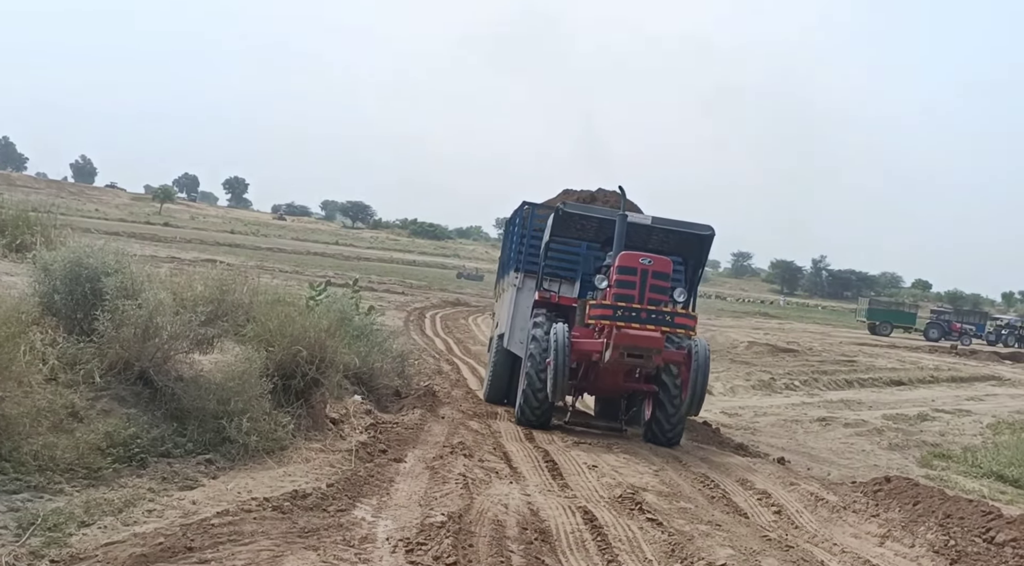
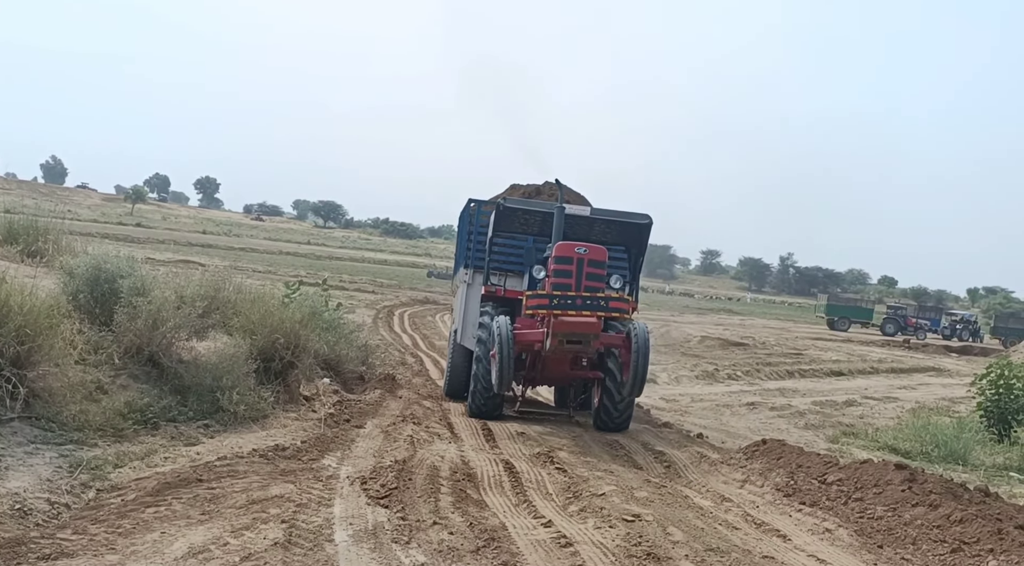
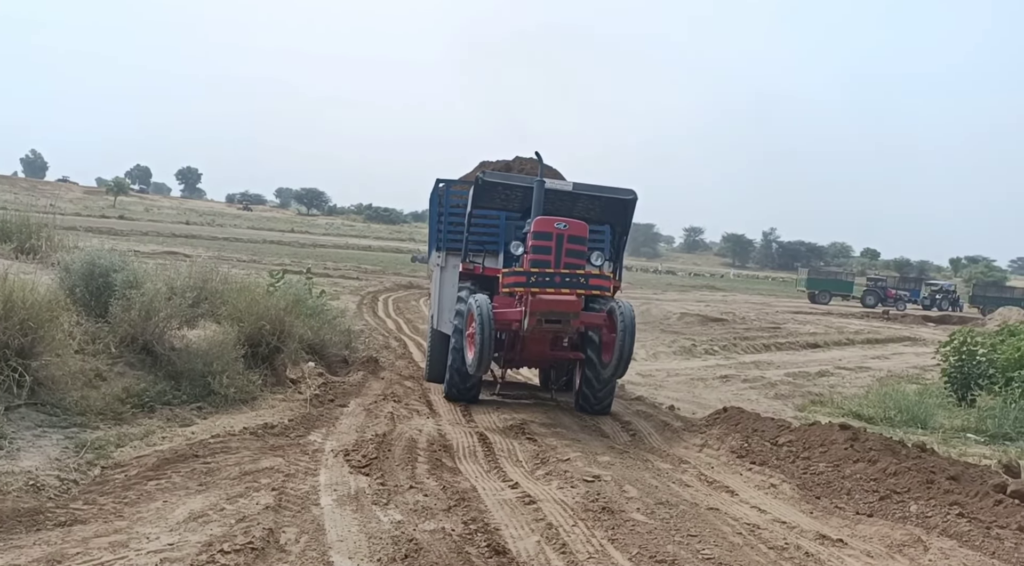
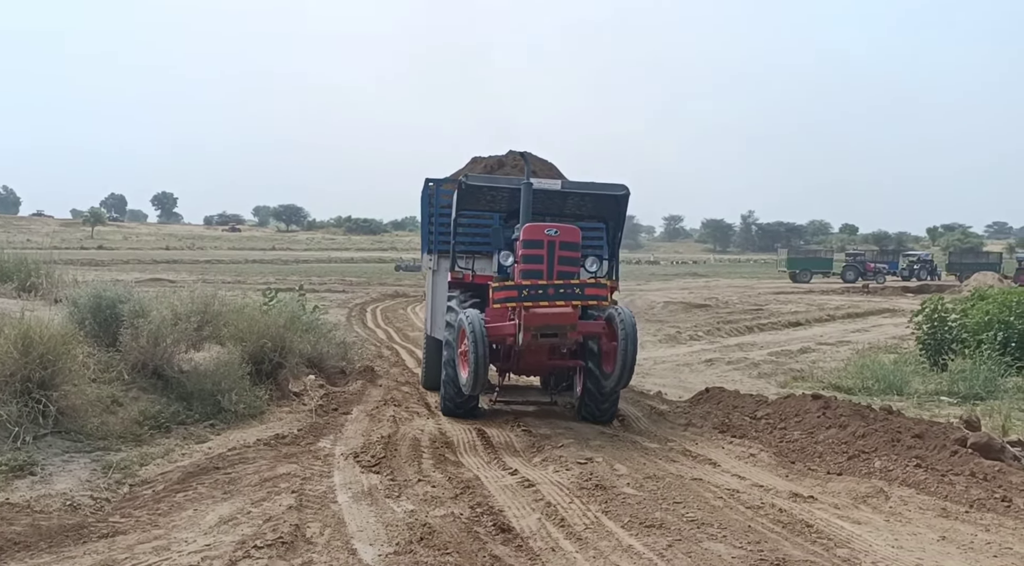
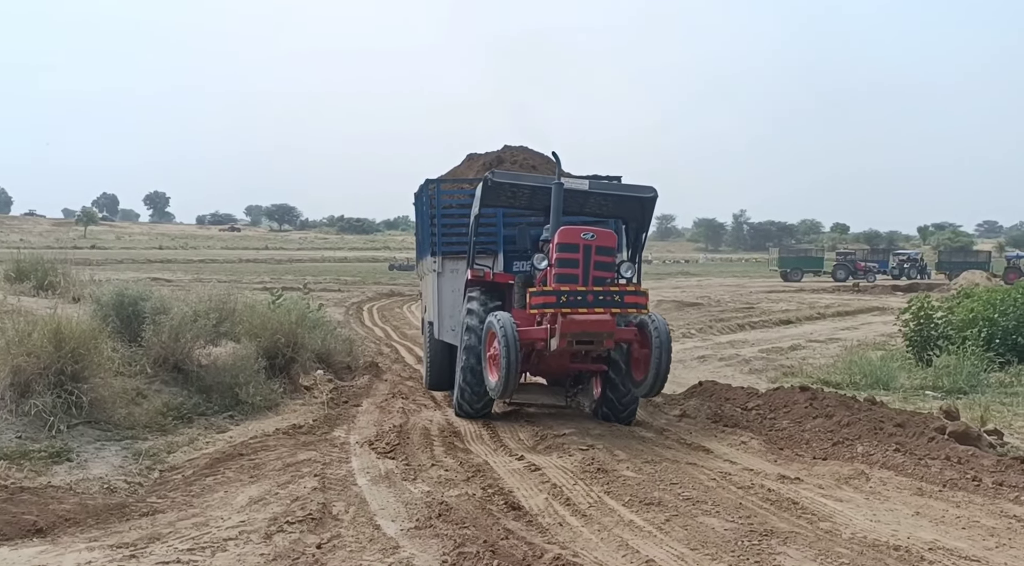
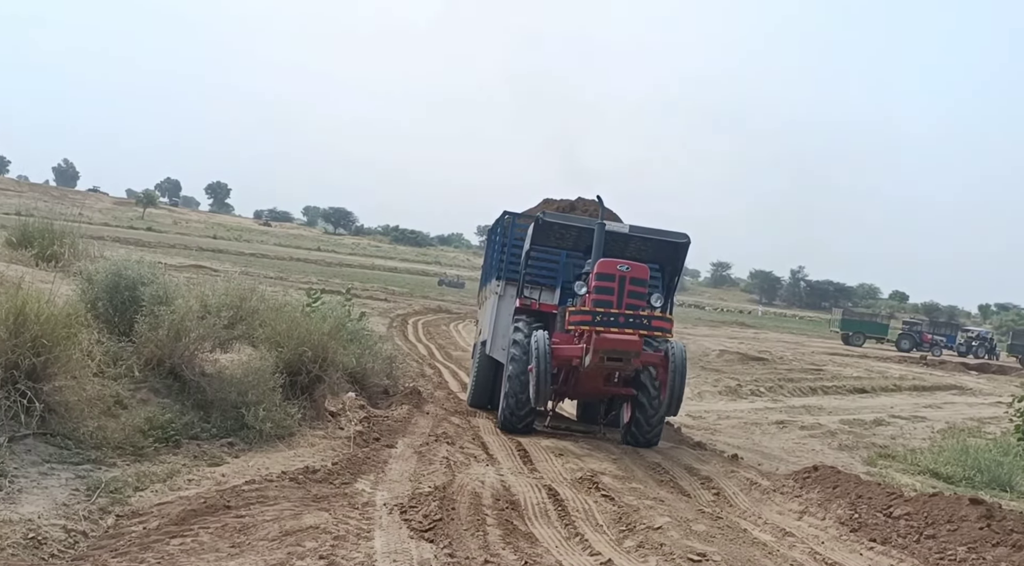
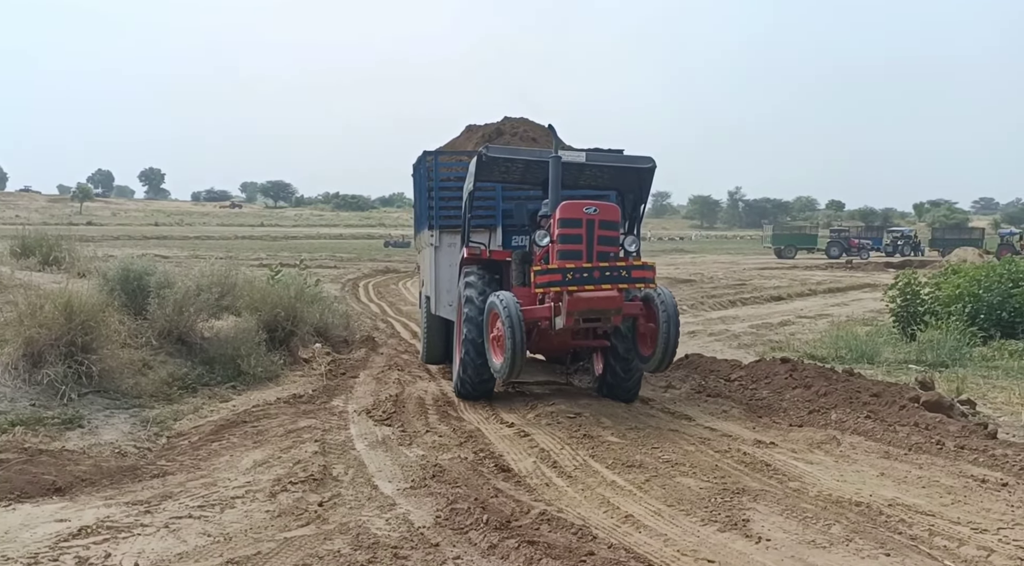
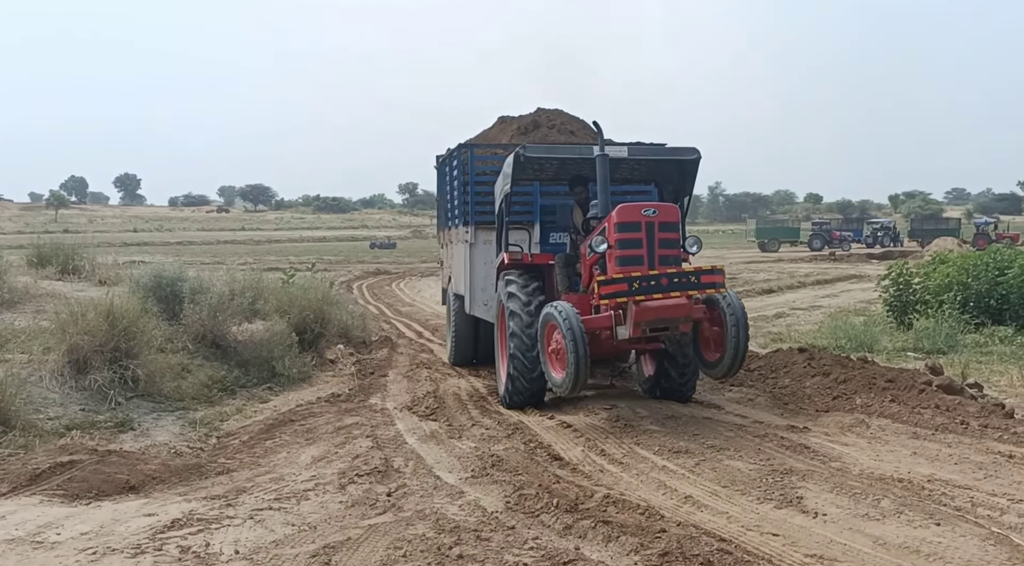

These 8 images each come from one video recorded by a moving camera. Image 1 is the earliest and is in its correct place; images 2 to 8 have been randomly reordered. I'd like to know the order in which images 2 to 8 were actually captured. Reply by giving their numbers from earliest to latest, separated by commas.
6, 2, 3, 4, 5, 7, 8
